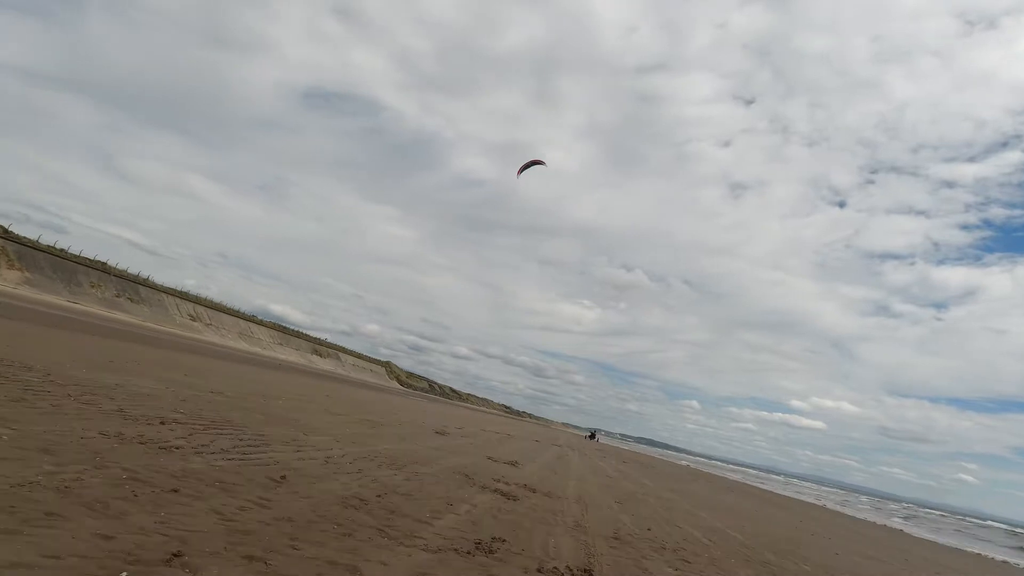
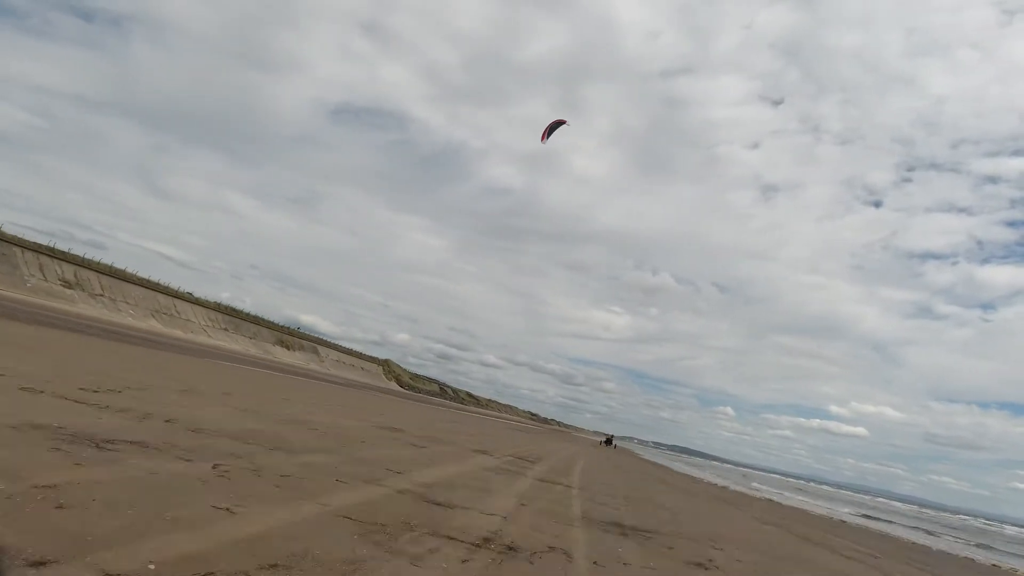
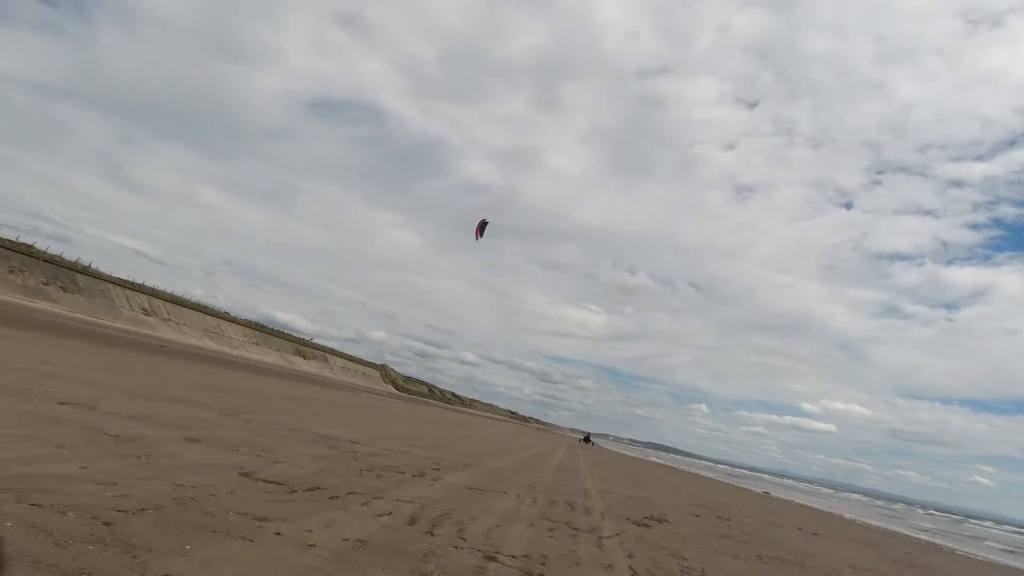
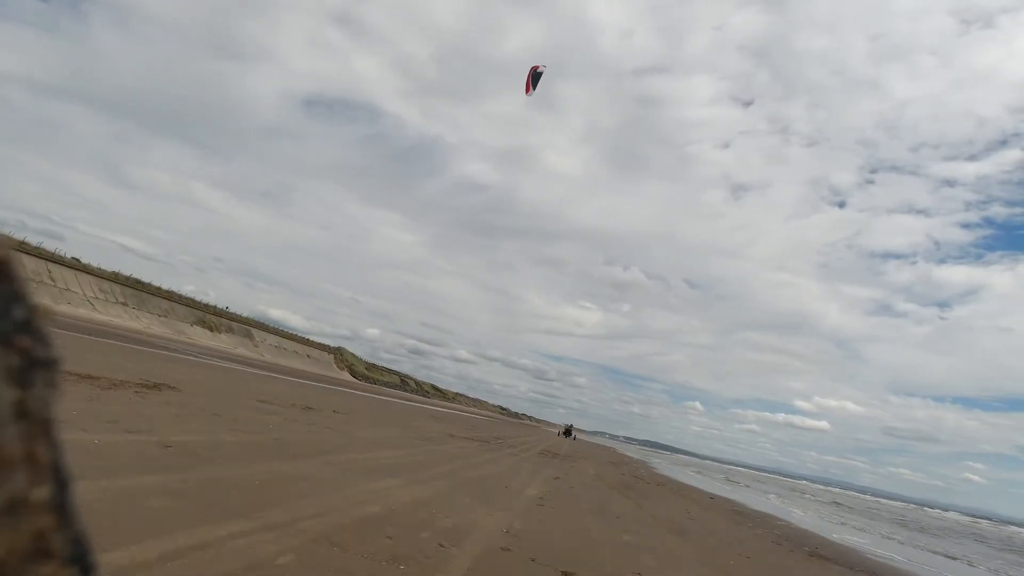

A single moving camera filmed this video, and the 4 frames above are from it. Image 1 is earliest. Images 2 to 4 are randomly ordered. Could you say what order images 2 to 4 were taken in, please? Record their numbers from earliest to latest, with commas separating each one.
3, 2, 4
